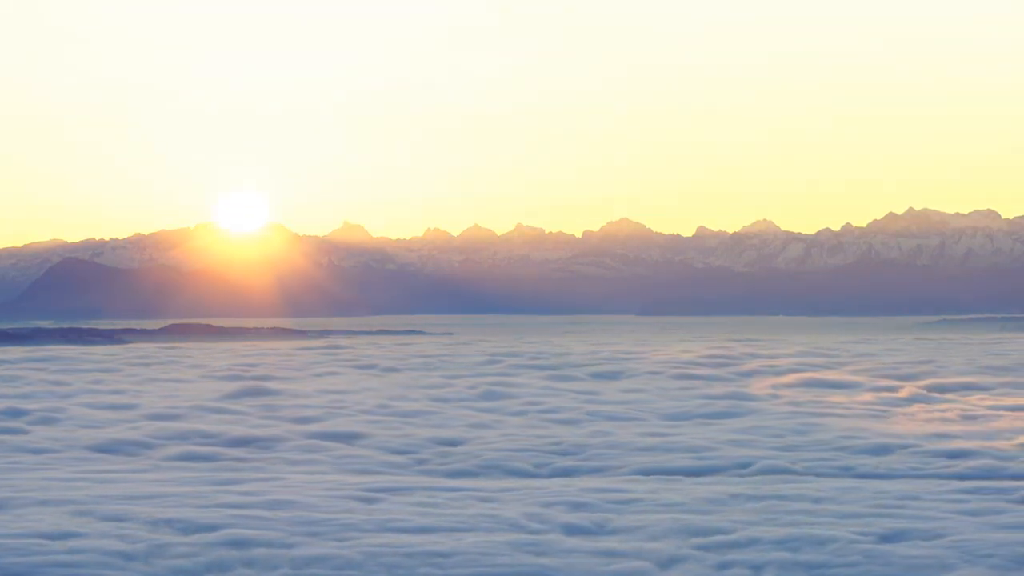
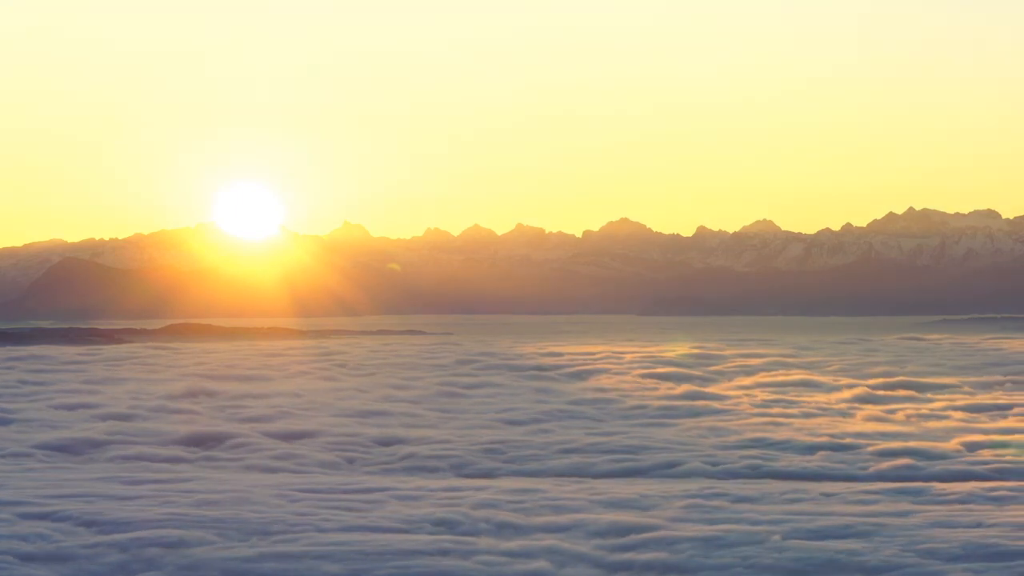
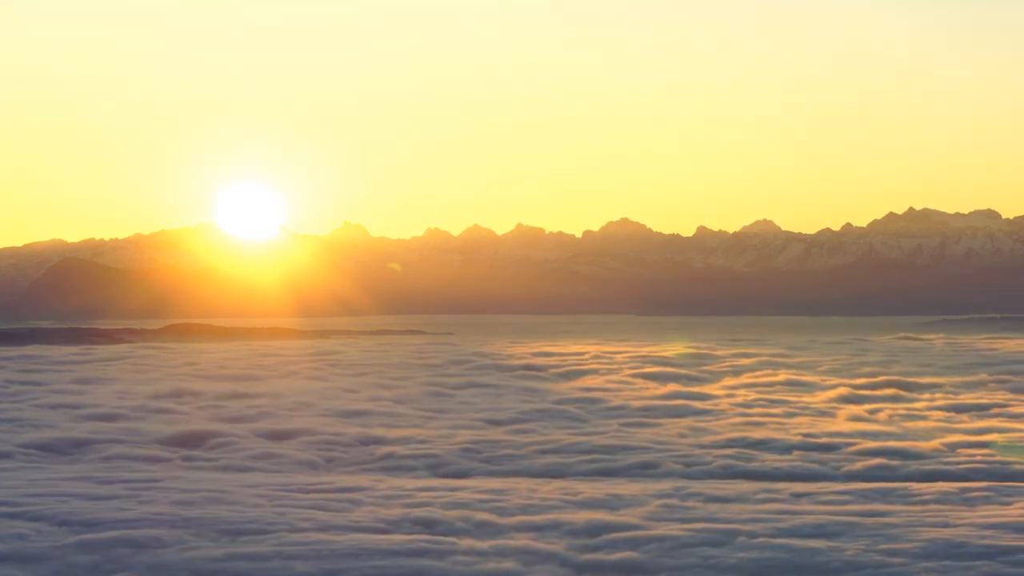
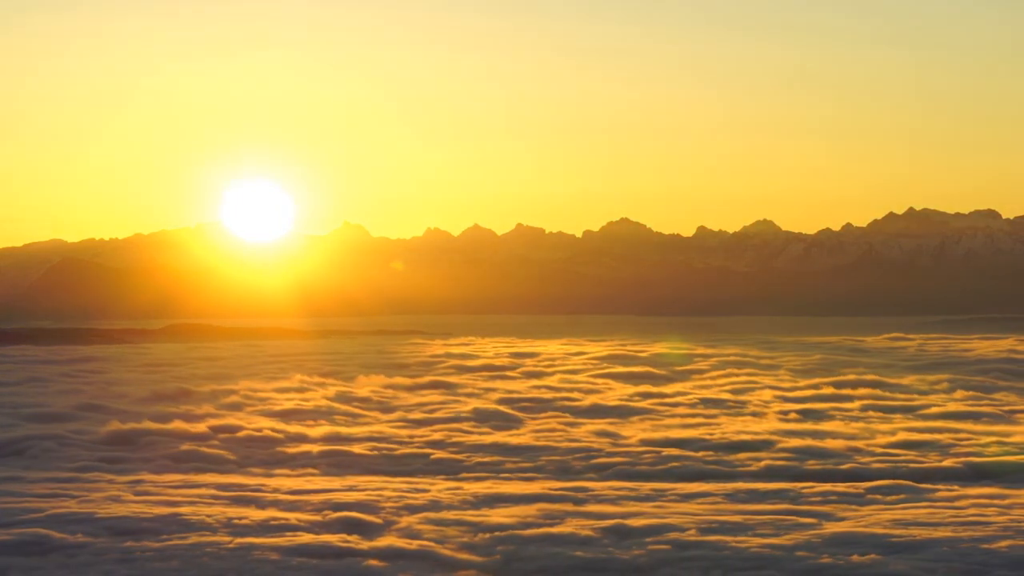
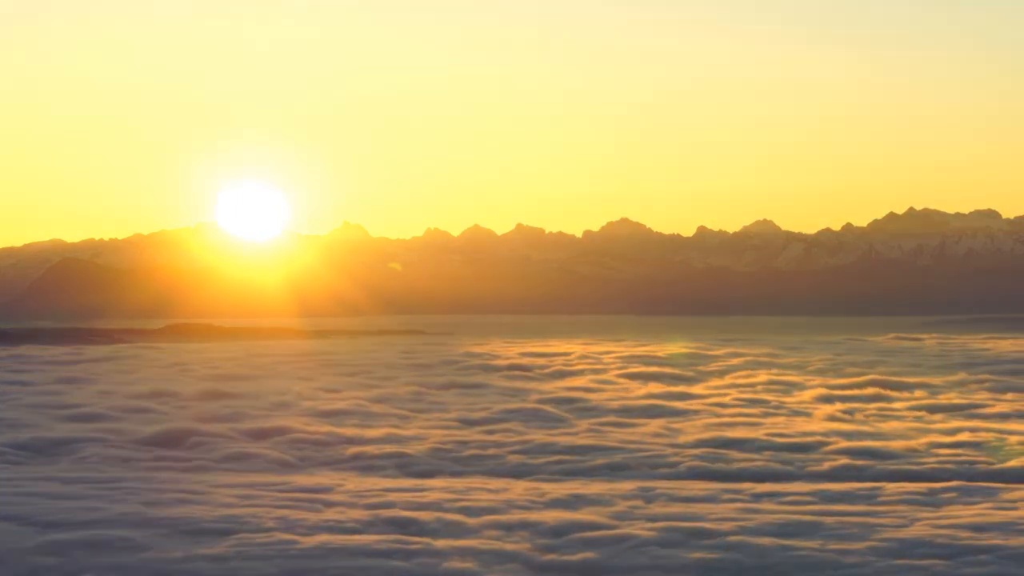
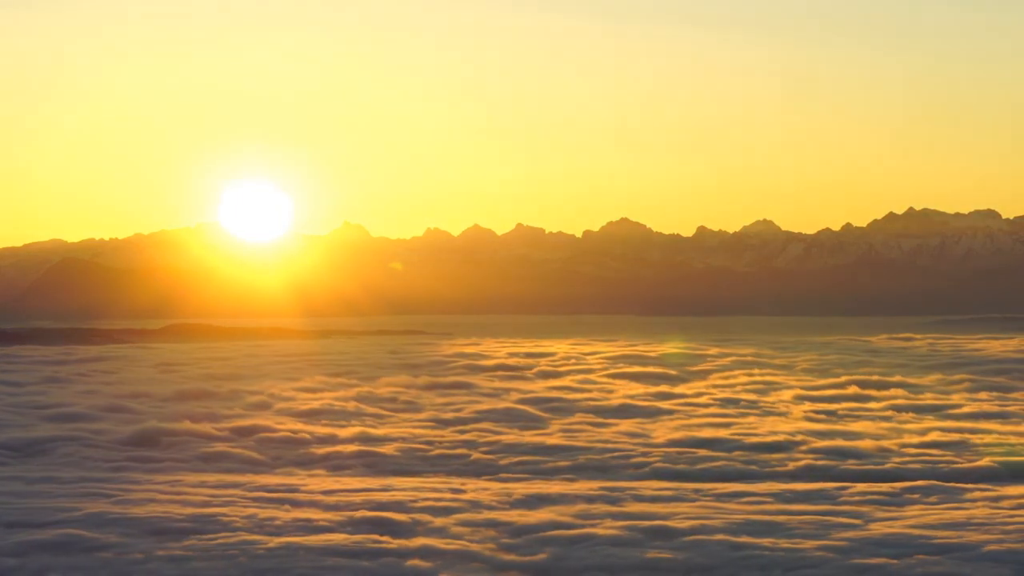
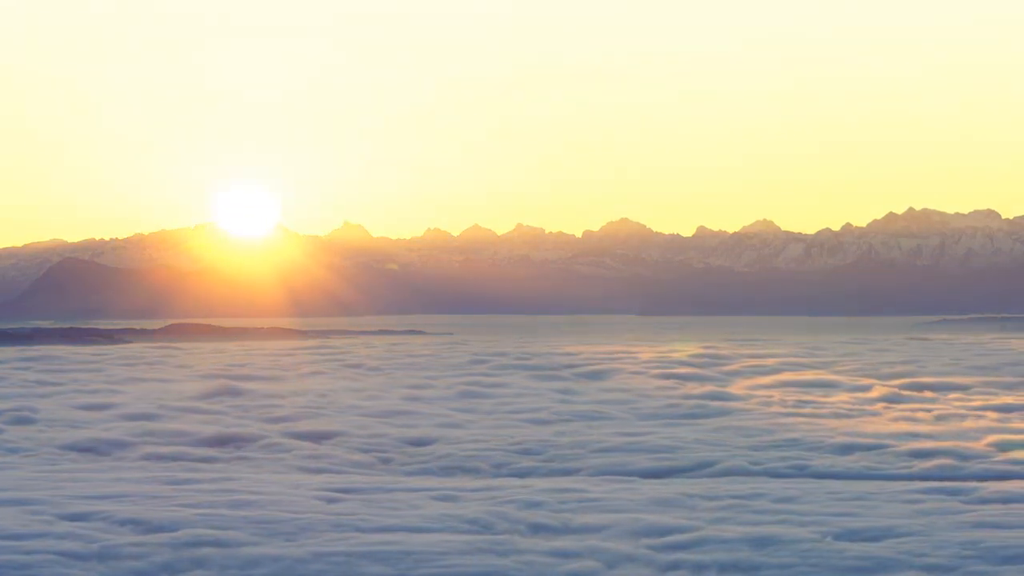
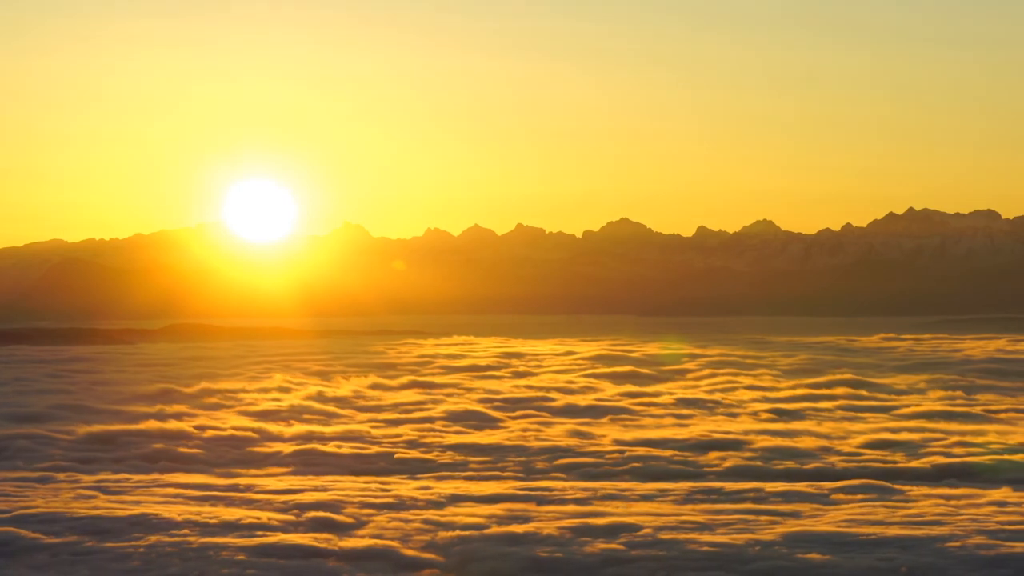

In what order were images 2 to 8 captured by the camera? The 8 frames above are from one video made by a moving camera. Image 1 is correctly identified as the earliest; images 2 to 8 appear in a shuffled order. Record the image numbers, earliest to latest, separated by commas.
7, 2, 3, 5, 6, 4, 8
